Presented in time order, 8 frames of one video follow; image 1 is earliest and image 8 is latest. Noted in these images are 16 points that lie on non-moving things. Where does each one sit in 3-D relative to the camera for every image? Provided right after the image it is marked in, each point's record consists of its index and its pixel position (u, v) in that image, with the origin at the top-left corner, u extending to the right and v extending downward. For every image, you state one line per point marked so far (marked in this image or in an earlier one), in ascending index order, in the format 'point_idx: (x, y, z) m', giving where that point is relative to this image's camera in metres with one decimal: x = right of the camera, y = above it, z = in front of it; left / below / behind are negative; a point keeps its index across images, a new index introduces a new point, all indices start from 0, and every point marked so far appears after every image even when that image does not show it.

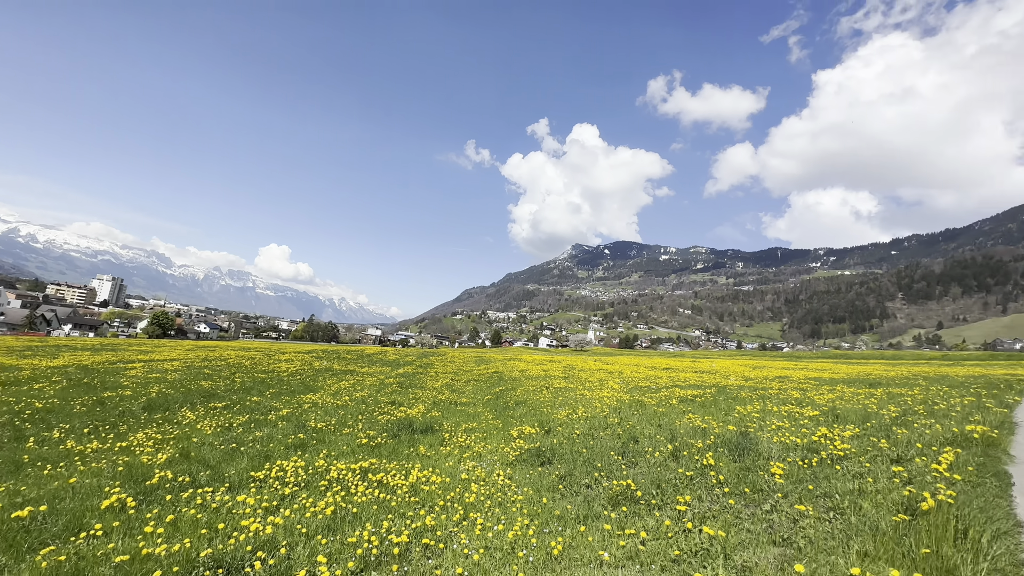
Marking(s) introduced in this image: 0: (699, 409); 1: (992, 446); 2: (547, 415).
0: (+7.1, -4.6, +17.0) m
1: (+9.5, -3.2, +8.9) m
2: (+1.4, -5.2, +18.4) m
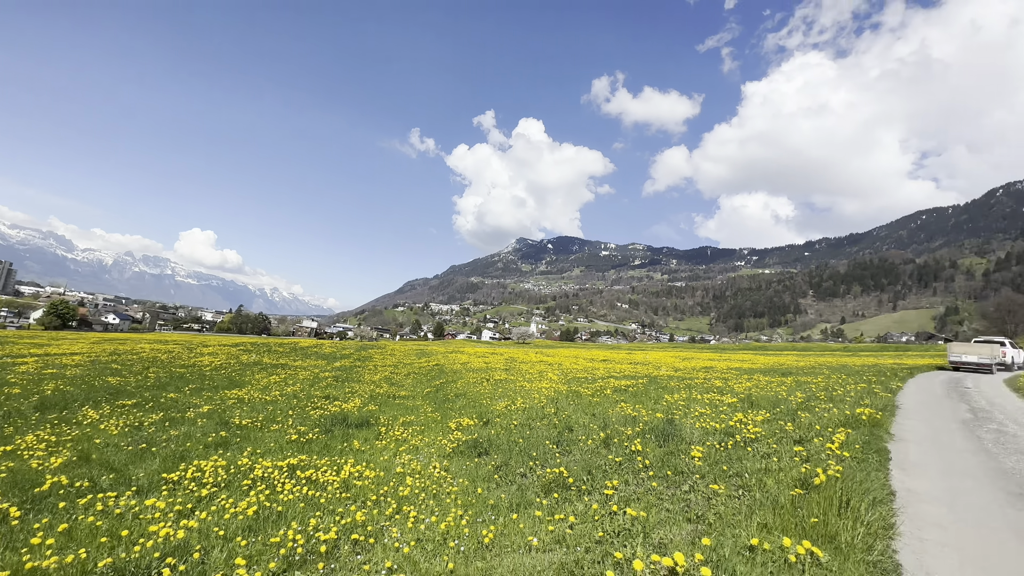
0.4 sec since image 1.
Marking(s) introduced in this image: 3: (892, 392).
0: (+4.7, -4.4, +17.8) m
1: (+8.1, -3.1, +10.1) m
2: (-1.1, -4.9, +18.6) m
3: (+14.2, -3.9, +16.8) m
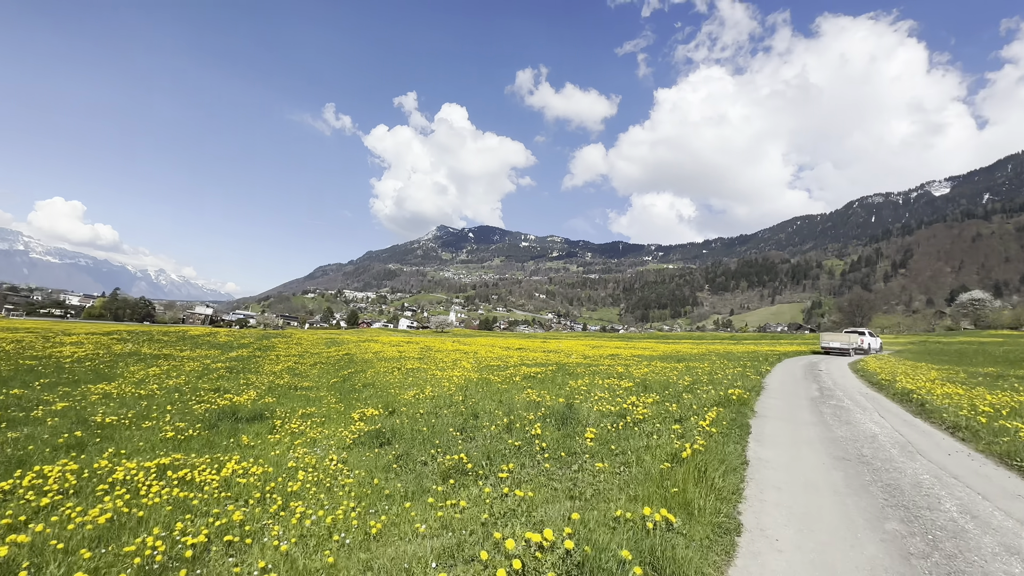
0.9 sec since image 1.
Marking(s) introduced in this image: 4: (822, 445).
0: (+1.0, -3.9, +18.4) m
1: (+5.8, -3.0, +11.3) m
2: (-4.8, -4.4, +18.1) m
3: (+10.6, -3.7, +19.1) m
4: (+5.7, -2.8, +8.1) m
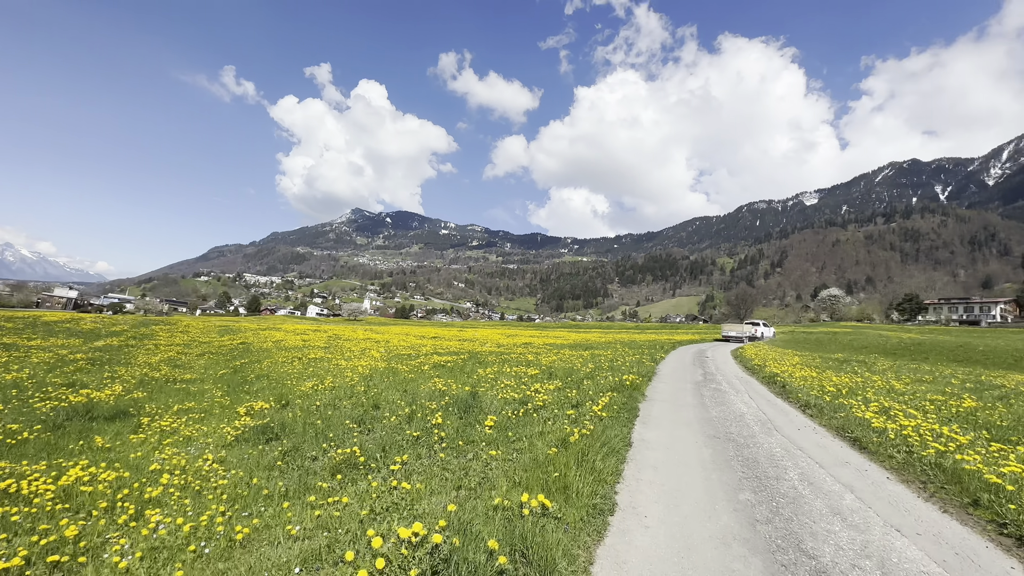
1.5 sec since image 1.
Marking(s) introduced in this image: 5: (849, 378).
0: (-2.7, -3.4, +18.2) m
1: (+3.3, -2.8, +12.1) m
2: (-8.4, -3.7, +16.8) m
3: (+6.6, -3.4, +20.5) m
4: (+3.7, -2.7, +8.9) m
5: (+13.2, -3.5, +17.7) m
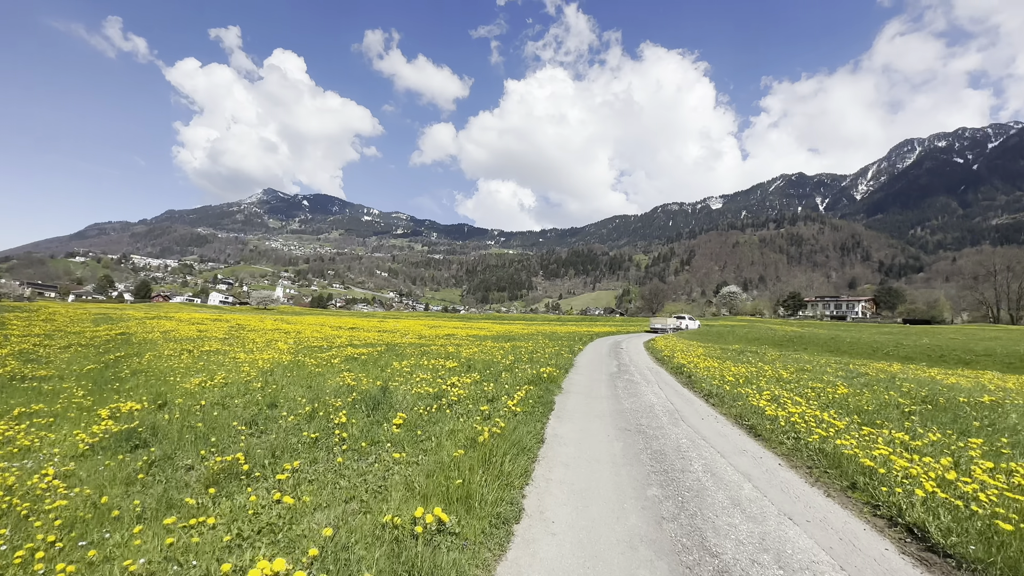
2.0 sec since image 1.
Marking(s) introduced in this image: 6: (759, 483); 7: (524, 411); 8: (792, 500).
0: (-5.9, -3.0, +17.0) m
1: (+1.1, -2.5, +12.0) m
2: (-11.3, -3.2, +14.8) m
3: (+2.9, -3.1, +20.9) m
4: (+2.0, -2.6, +8.9) m
5: (+9.8, -3.4, +19.2) m
6: (+3.3, -2.6, +6.0) m
7: (+0.2, -2.3, +8.3) m
8: (+3.4, -2.6, +5.5) m
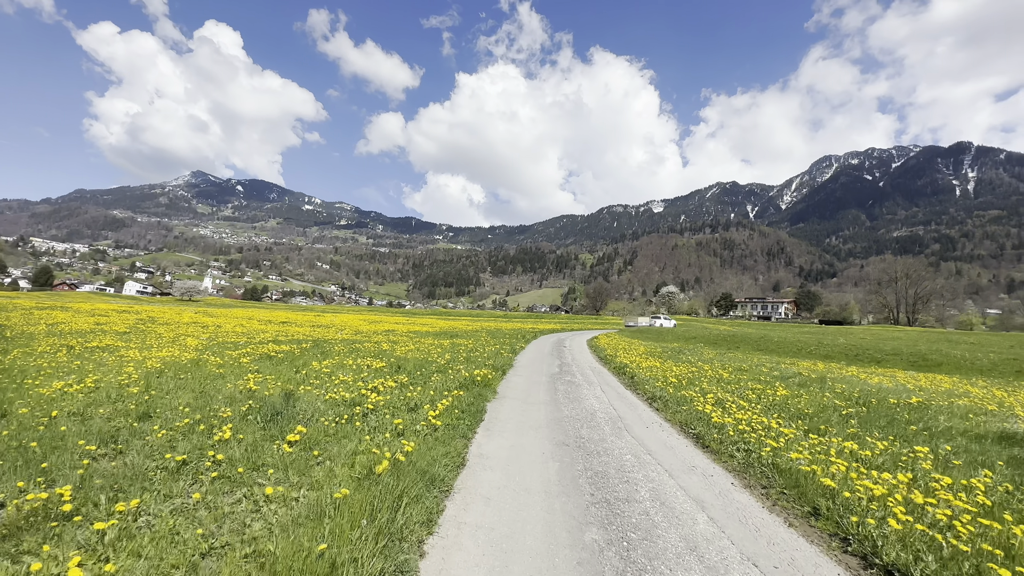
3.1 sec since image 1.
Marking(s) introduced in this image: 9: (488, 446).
0: (-8.1, -2.6, +15.0) m
1: (-0.6, -2.4, +10.8) m
2: (-13.2, -2.7, +12.1) m
3: (+0.2, -2.9, +19.9) m
4: (+0.6, -2.5, +7.9) m
5: (+7.2, -3.3, +19.0) m
6: (+2.3, -2.5, +5.1) m
7: (-1.0, -2.1, +7.1) m
8: (+2.5, -2.5, +4.6) m
9: (-0.4, -2.3, +6.5) m
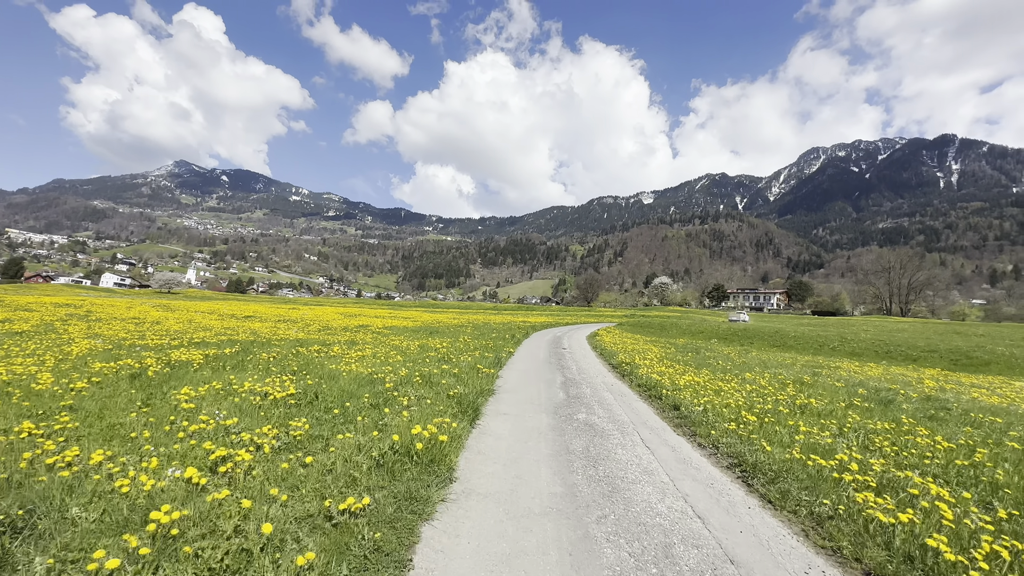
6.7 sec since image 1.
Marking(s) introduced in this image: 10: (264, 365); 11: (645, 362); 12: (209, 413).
0: (-8.5, -2.3, +9.5) m
1: (-0.9, -2.1, +5.4) m
2: (-13.6, -2.5, +6.5) m
3: (-0.3, -2.4, +14.5) m
4: (+0.4, -2.2, +2.5) m
5: (+6.7, -2.9, +13.8) m
6: (+2.1, -2.4, -0.2) m
7: (-1.3, -1.9, +1.7) m
8: (+2.3, -2.4, -0.7) m
9: (-0.6, -2.1, +1.1) m
10: (-8.2, -2.5, +15.3) m
11: (+5.2, -2.9, +17.5) m
12: (-5.5, -2.3, +8.2) m
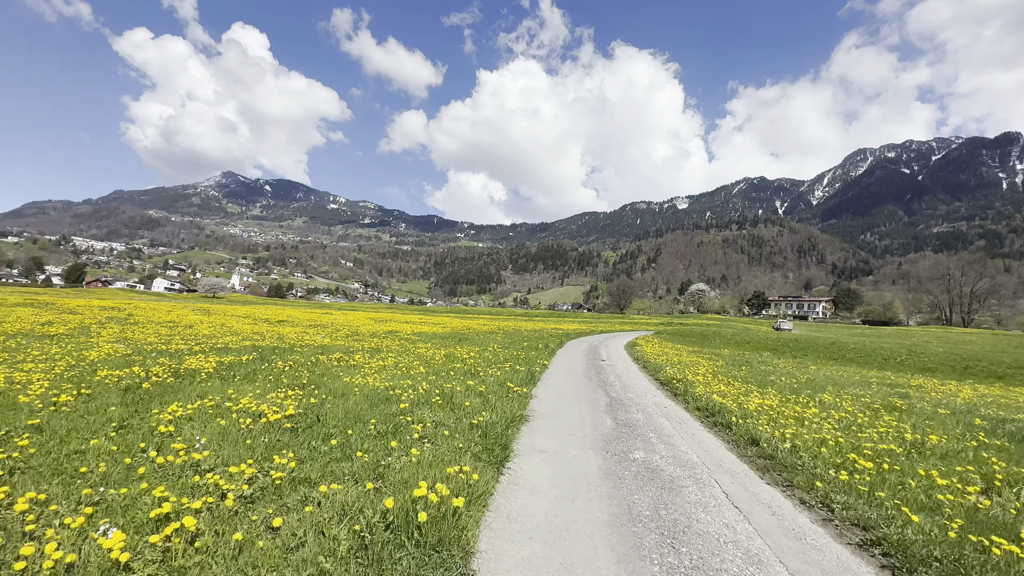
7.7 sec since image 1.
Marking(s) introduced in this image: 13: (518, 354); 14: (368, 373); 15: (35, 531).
0: (-7.8, -2.3, +8.3) m
1: (-0.6, -2.1, +3.8) m
2: (-13.1, -2.5, +5.7) m
3: (+0.7, -2.5, +12.8) m
4: (+0.6, -2.2, +0.8) m
5: (+7.7, -3.0, +11.6) m
6: (+2.0, -2.3, -2.1) m
7: (-1.2, -1.9, +0.1) m
8: (+2.2, -2.3, -2.5) m
9: (-0.5, -2.1, -0.6) m
10: (-7.1, -2.6, +14.1) m
11: (+6.4, -3.1, +15.3) m
12: (-5.0, -2.3, +6.8) m
13: (+0.2, -2.8, +19.6) m
14: (-4.6, -2.6, +14.2) m
15: (-4.5, -2.3, +4.6) m
